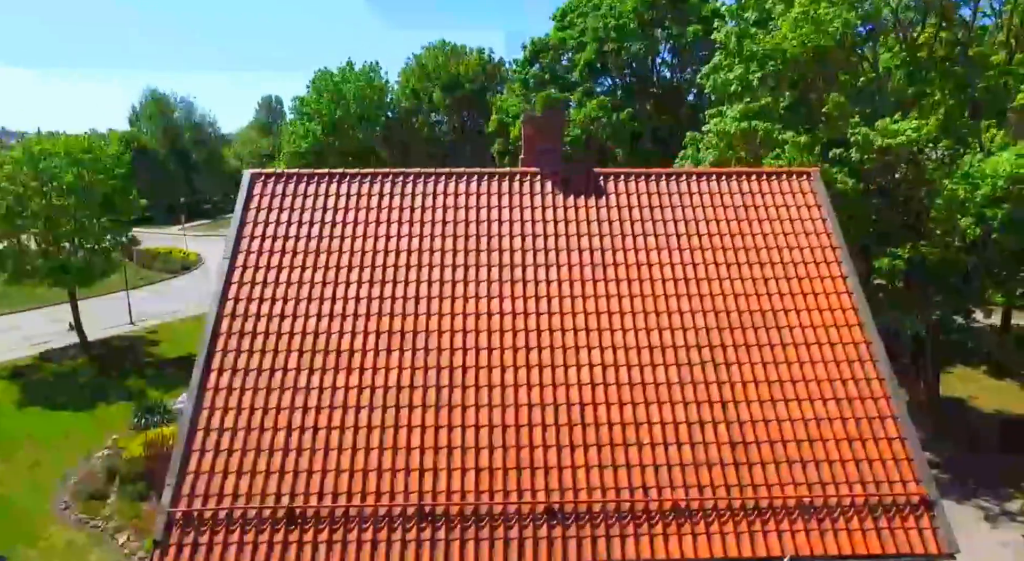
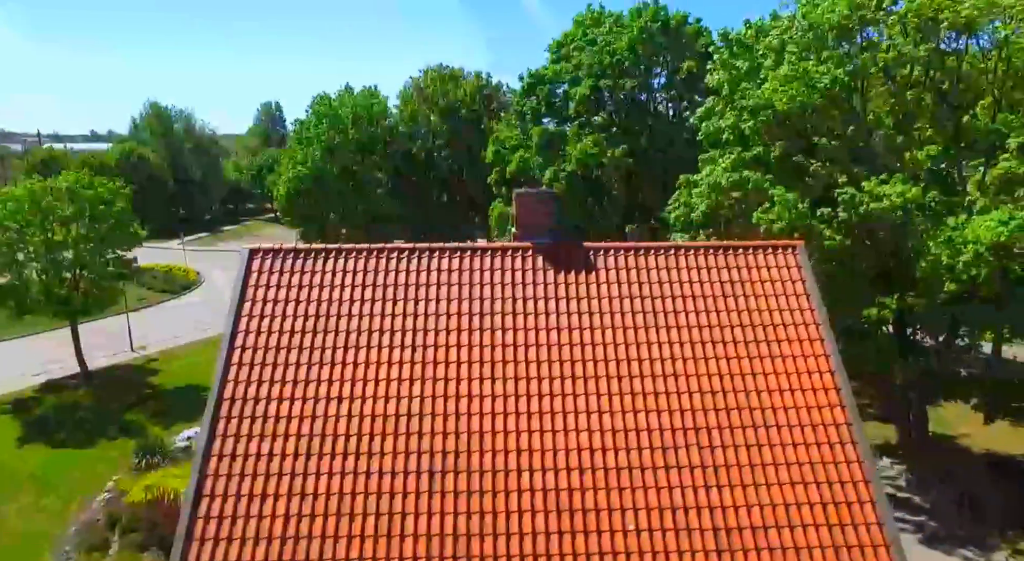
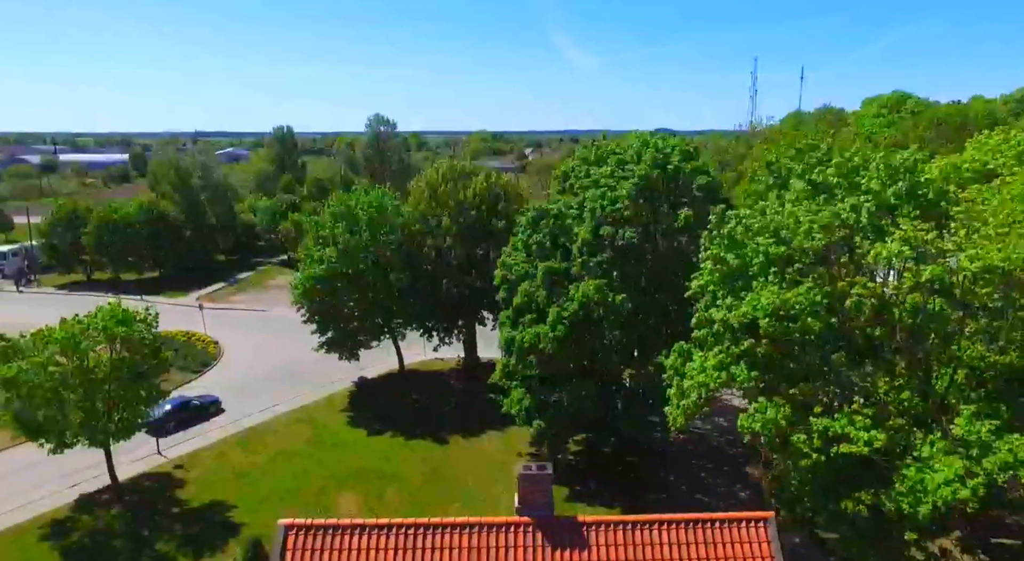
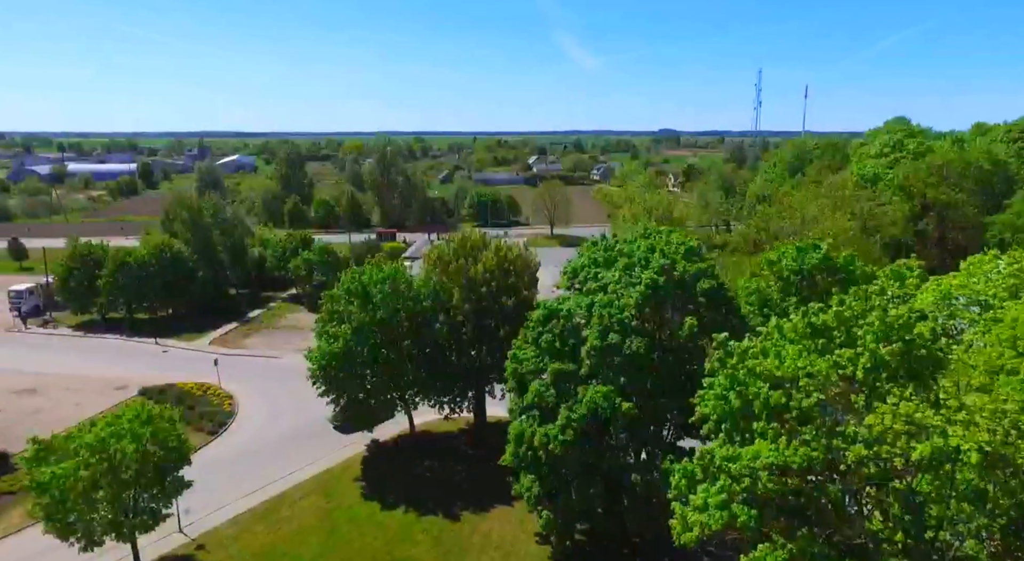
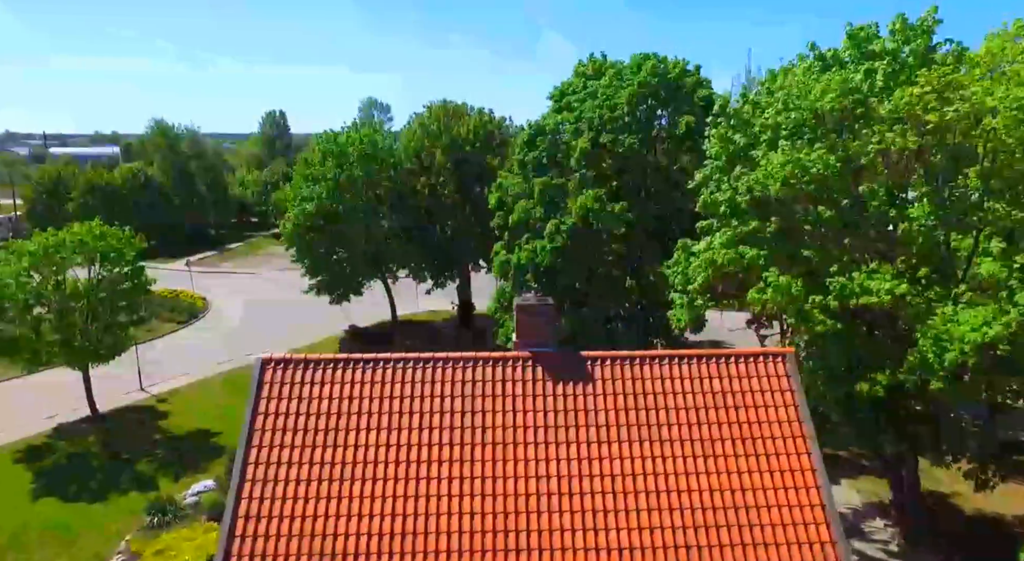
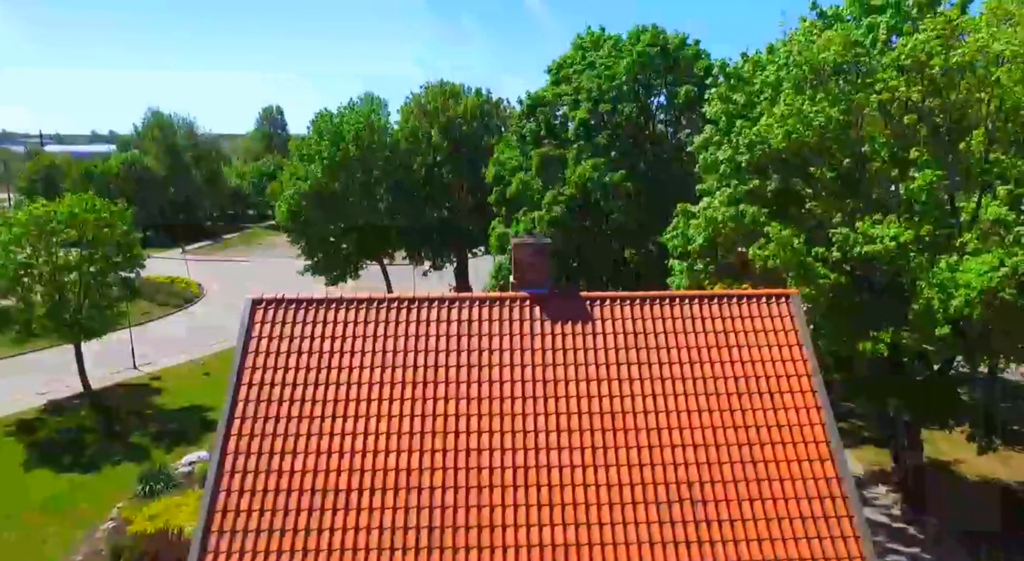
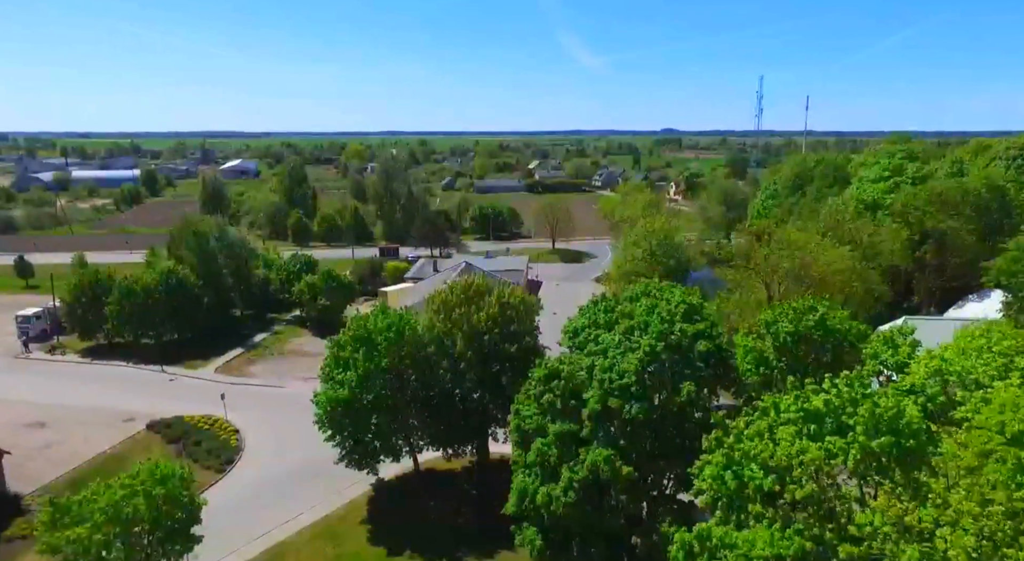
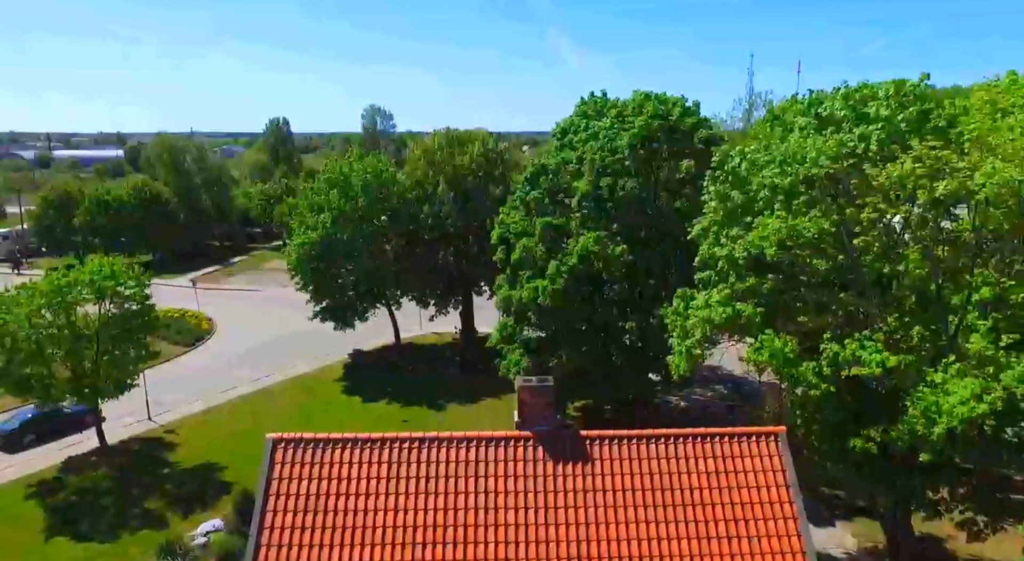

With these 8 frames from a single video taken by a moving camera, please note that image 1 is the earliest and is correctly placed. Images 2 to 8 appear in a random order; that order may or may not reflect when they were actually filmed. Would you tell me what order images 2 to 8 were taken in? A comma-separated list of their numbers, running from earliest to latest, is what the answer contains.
2, 6, 5, 8, 3, 4, 7
